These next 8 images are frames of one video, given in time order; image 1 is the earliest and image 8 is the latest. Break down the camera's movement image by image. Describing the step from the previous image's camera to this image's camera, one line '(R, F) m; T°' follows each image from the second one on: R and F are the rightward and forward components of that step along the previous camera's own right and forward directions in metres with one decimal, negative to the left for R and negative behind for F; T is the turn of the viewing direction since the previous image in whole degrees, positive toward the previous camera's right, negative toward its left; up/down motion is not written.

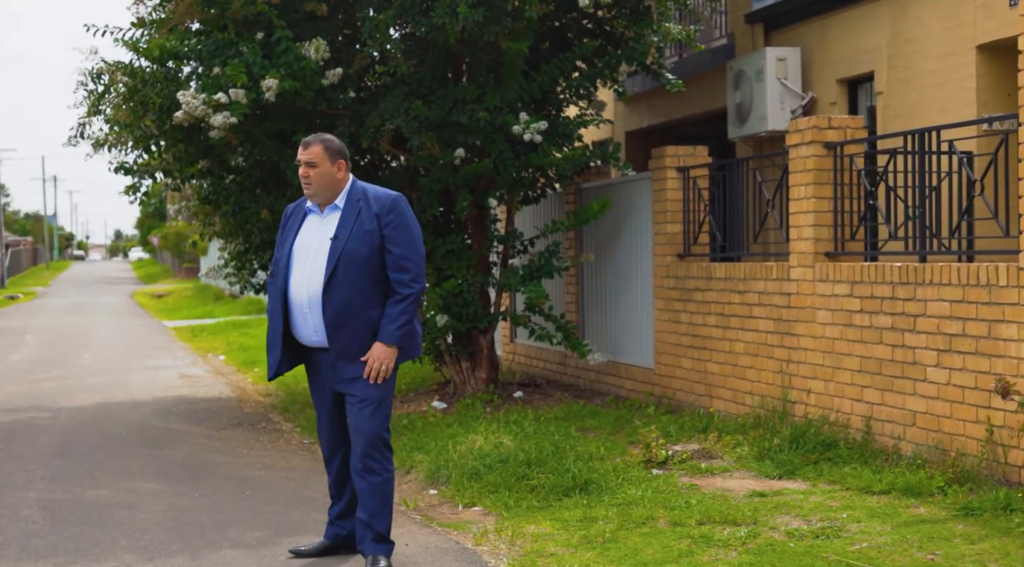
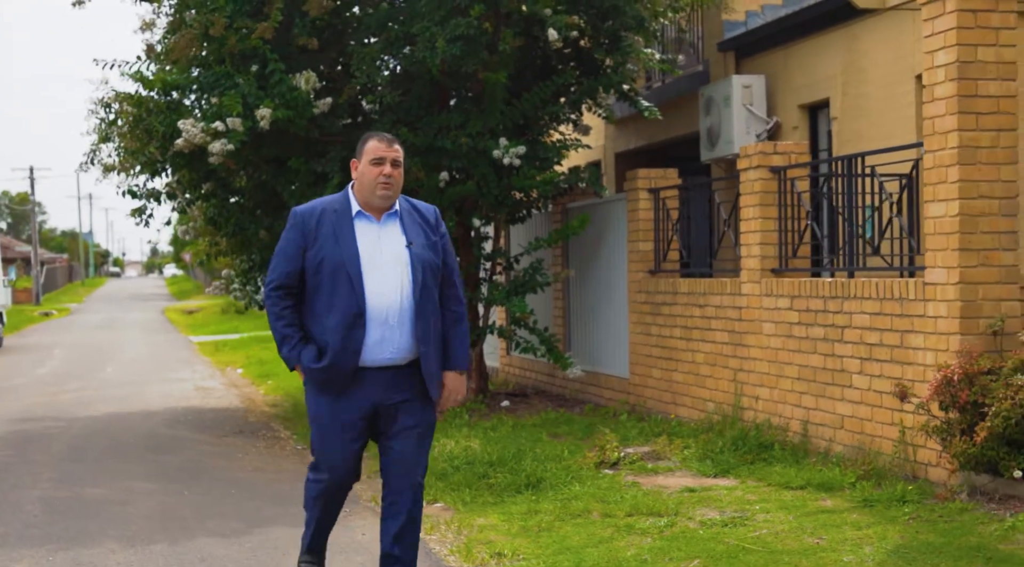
(+0.5, -0.7) m; -1°
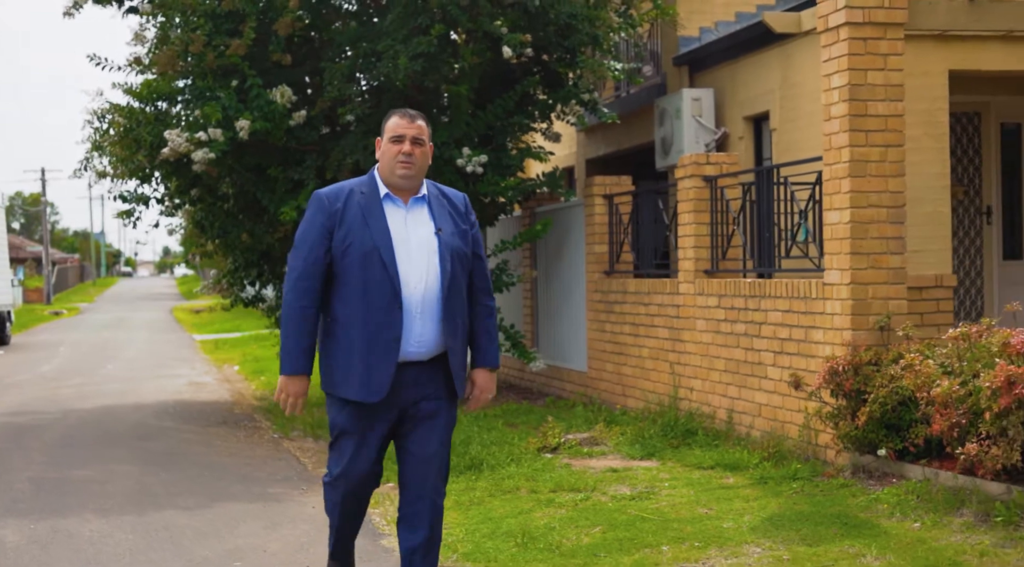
(+0.5, -0.8) m; 0°
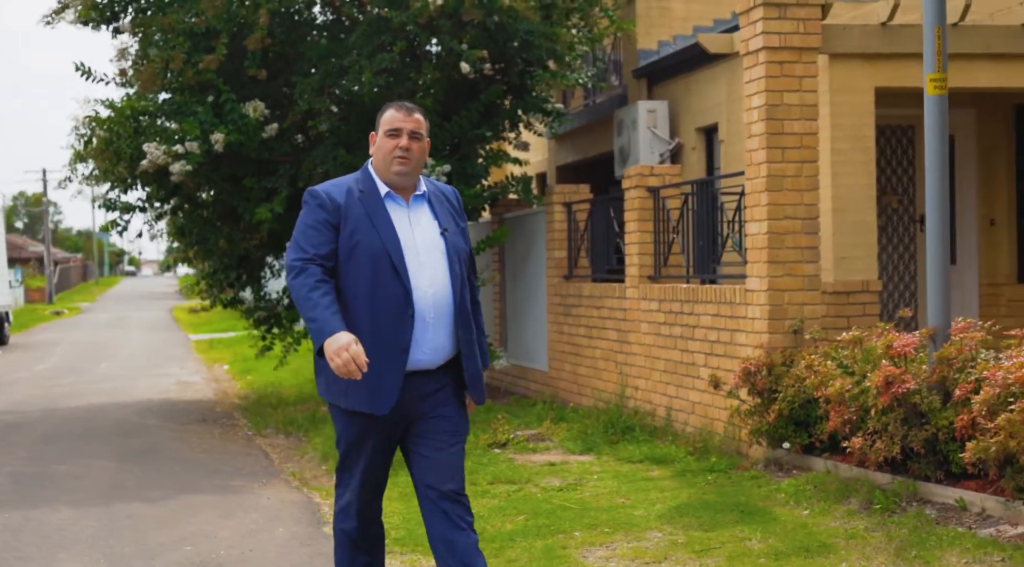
(+0.4, -0.6) m; 0°
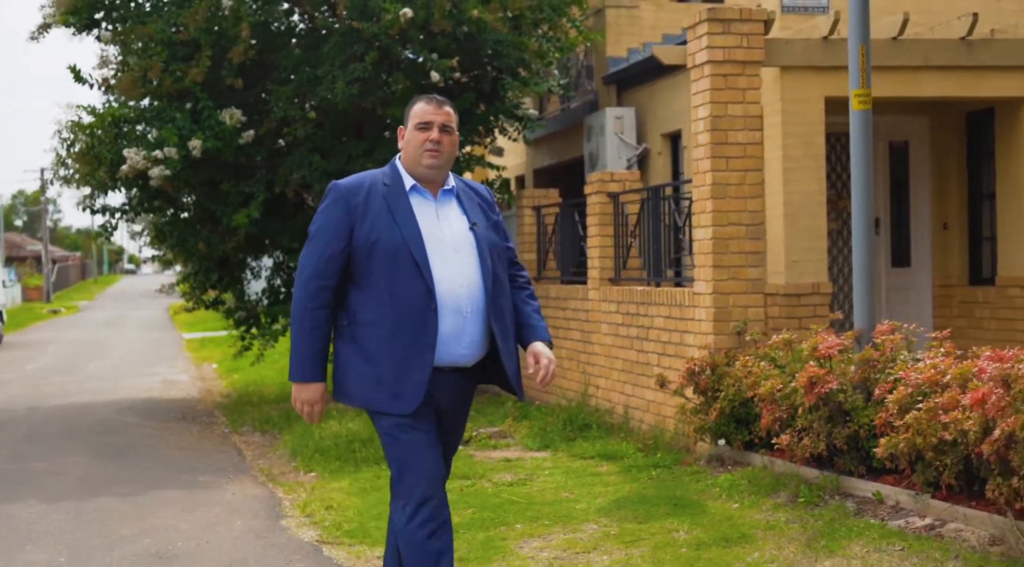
(+0.3, -0.4) m; 0°
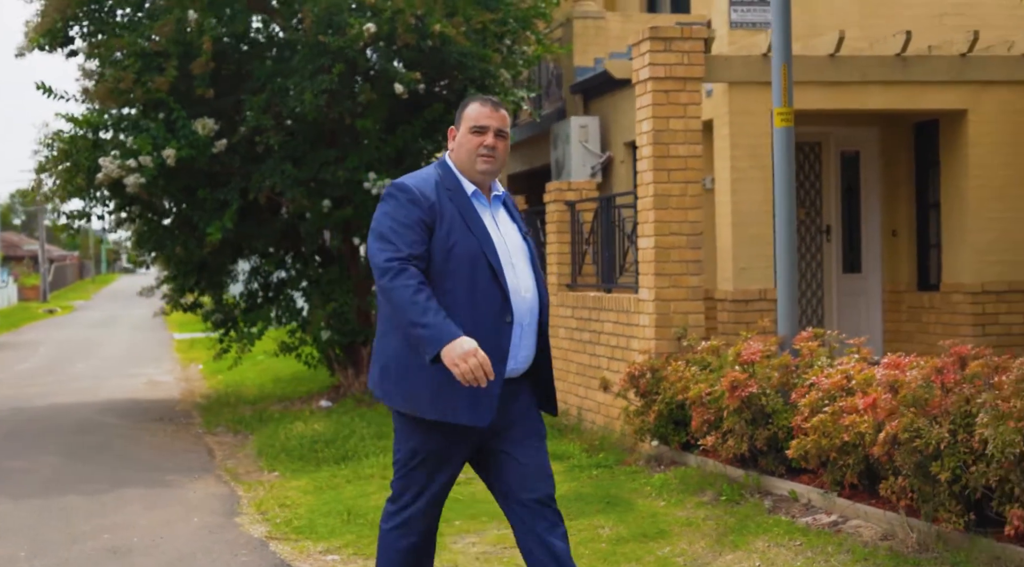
(+0.3, -0.4) m; 0°
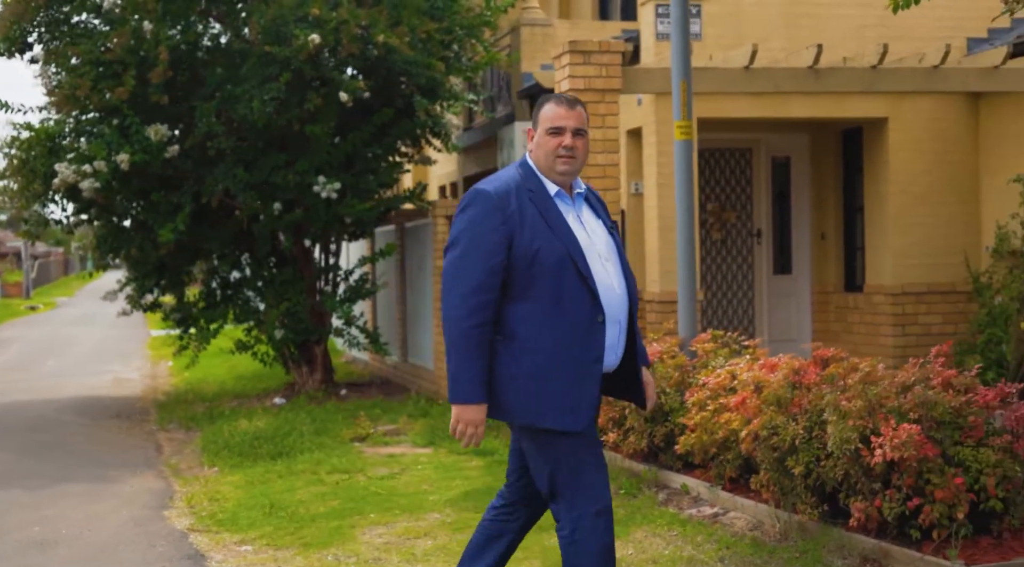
(+0.5, -0.4) m; 0°
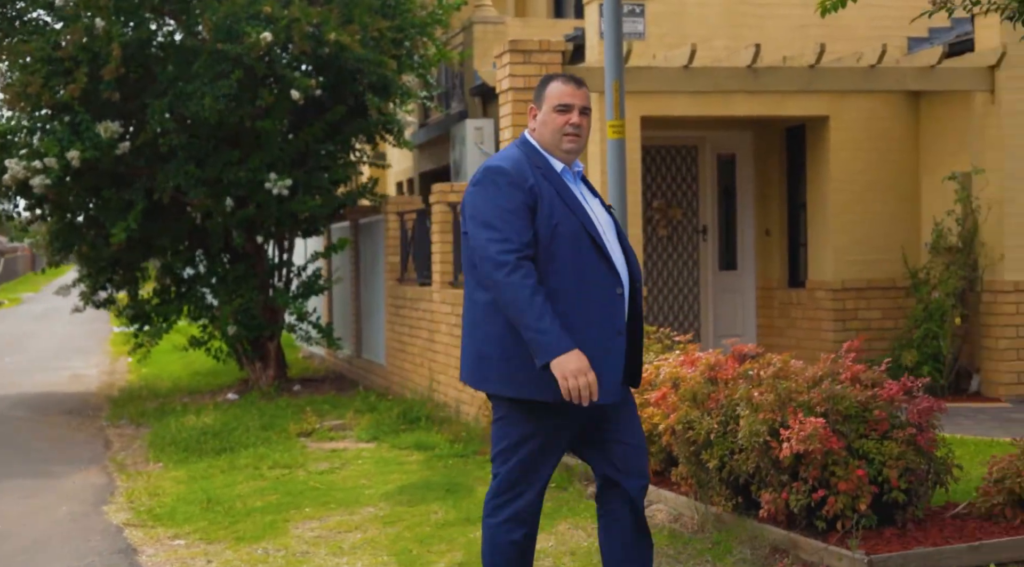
(+0.2, -0.1) m; +1°
